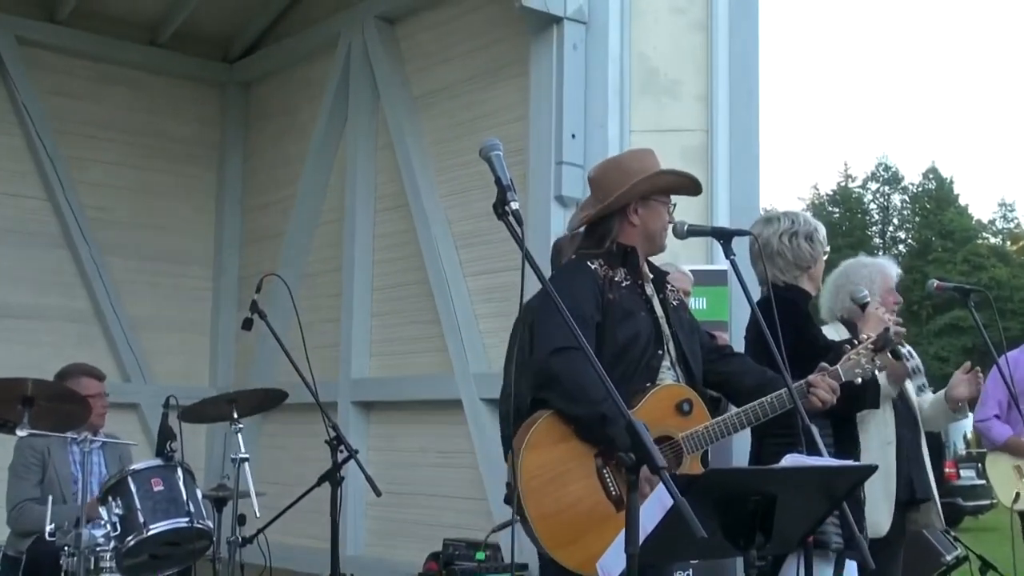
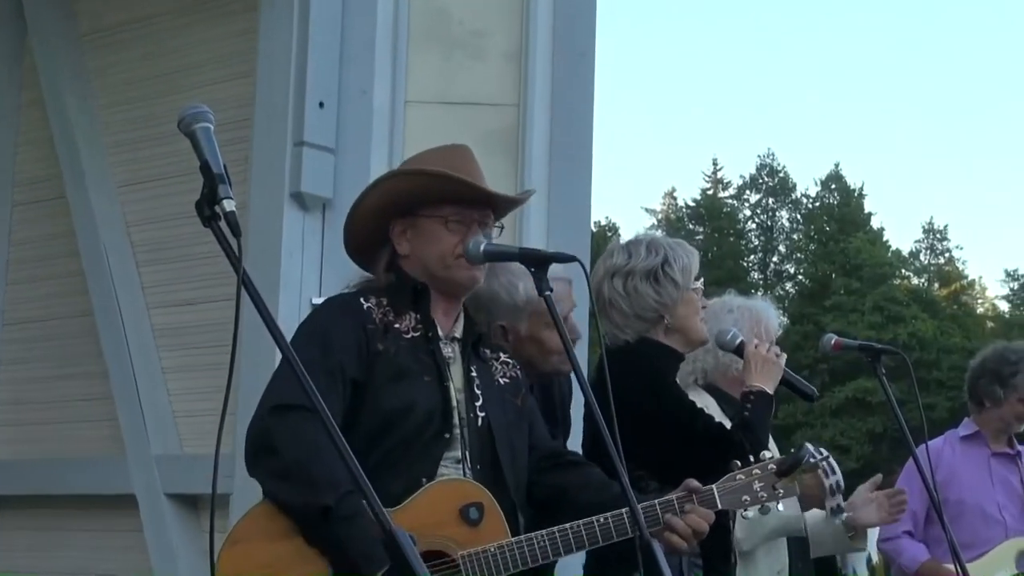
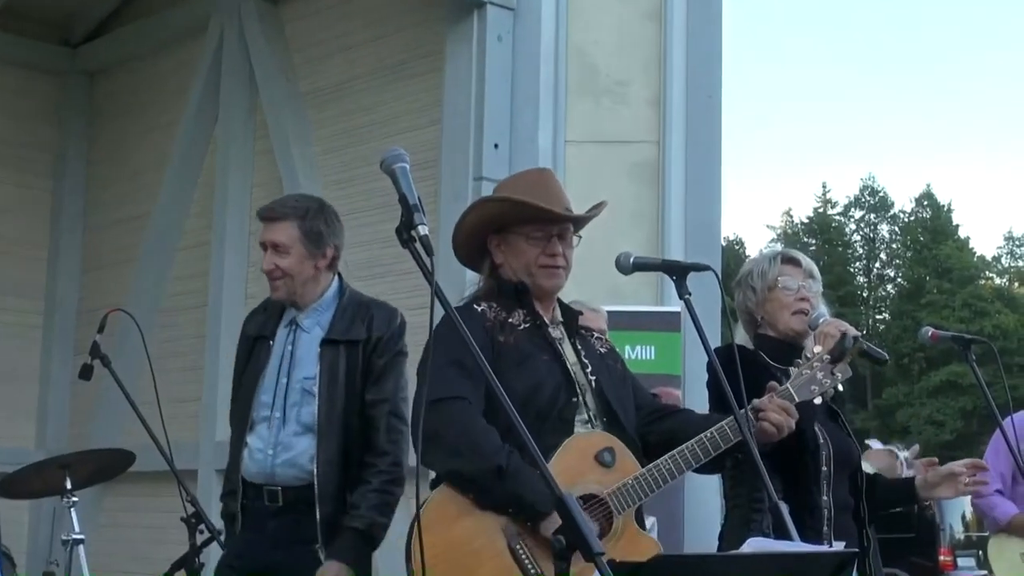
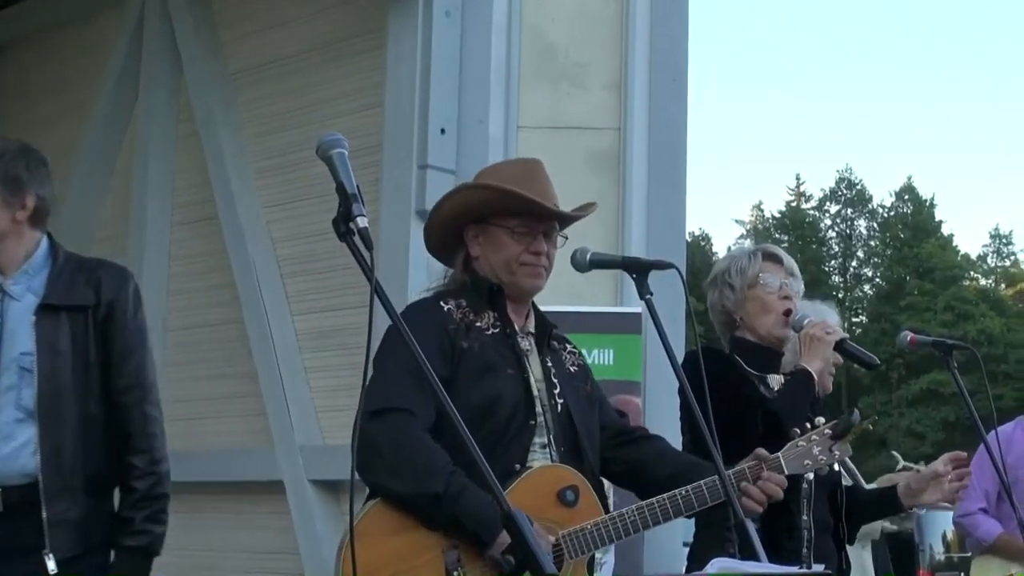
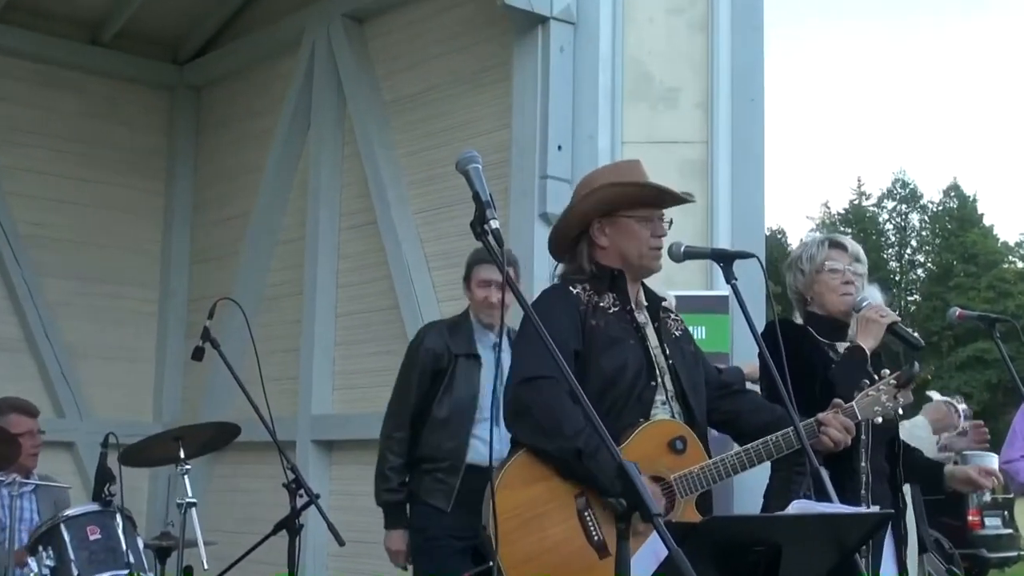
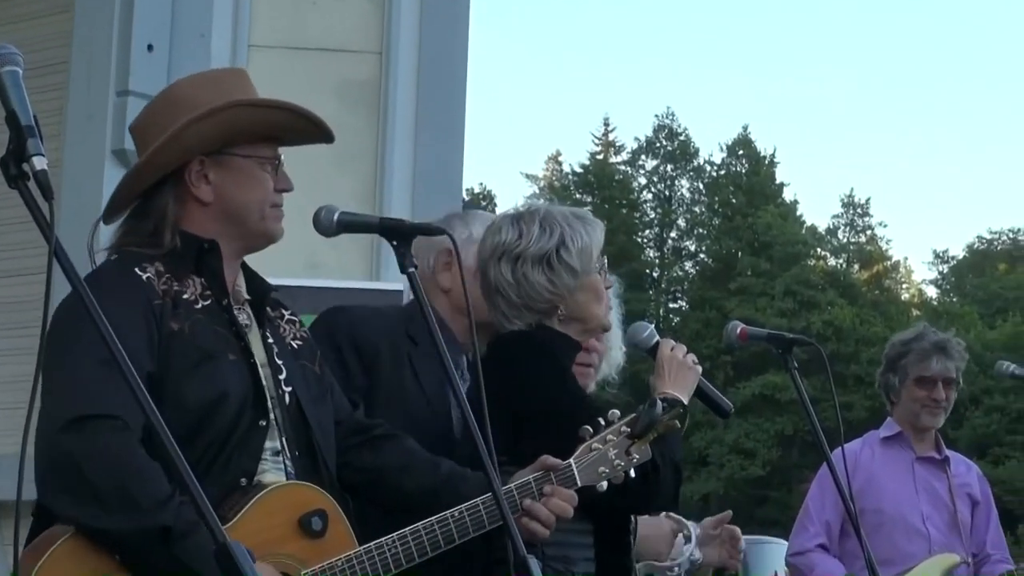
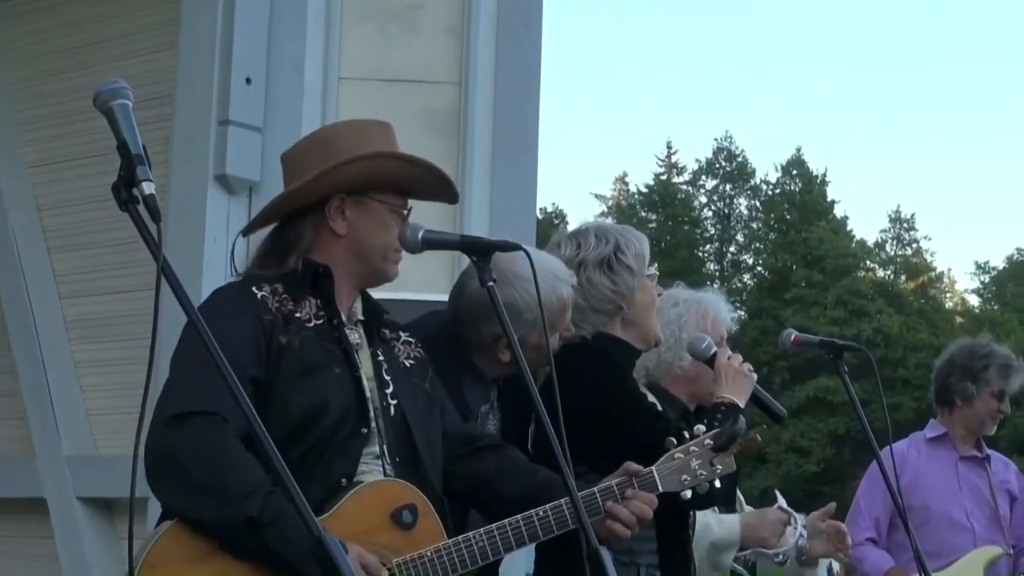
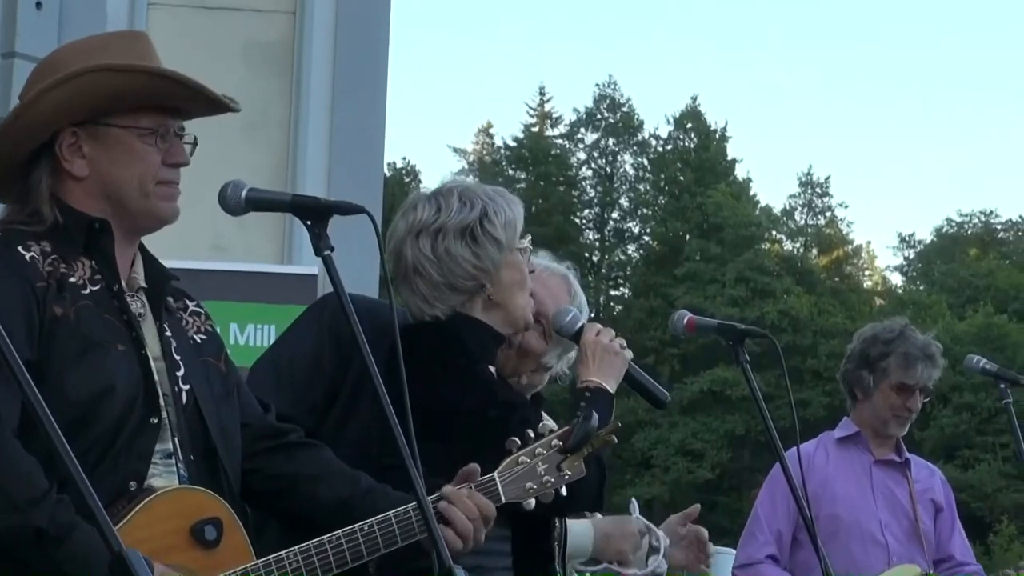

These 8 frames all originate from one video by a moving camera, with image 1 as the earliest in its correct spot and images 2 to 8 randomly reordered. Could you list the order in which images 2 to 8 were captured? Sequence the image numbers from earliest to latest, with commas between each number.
5, 3, 4, 2, 7, 6, 8
